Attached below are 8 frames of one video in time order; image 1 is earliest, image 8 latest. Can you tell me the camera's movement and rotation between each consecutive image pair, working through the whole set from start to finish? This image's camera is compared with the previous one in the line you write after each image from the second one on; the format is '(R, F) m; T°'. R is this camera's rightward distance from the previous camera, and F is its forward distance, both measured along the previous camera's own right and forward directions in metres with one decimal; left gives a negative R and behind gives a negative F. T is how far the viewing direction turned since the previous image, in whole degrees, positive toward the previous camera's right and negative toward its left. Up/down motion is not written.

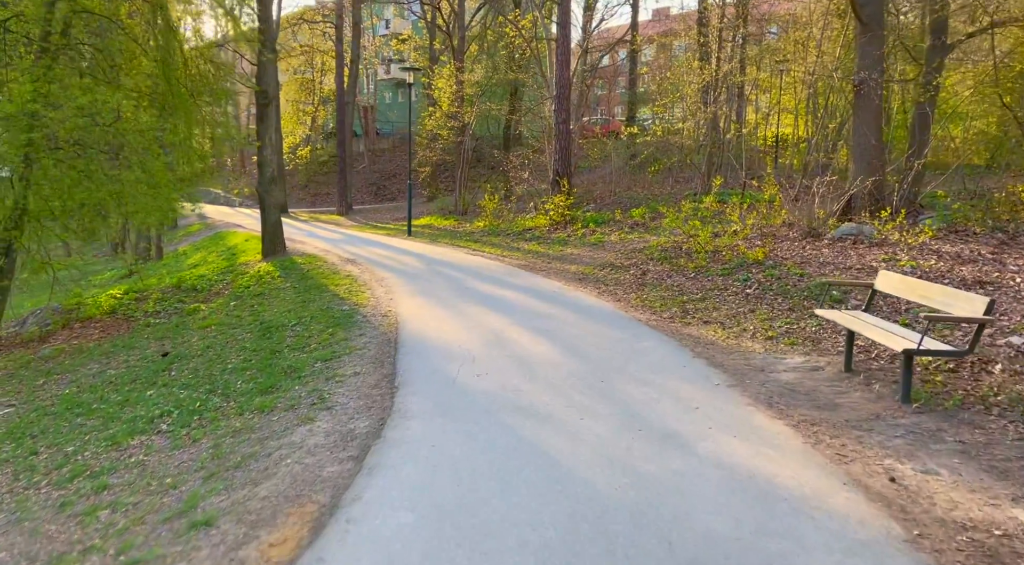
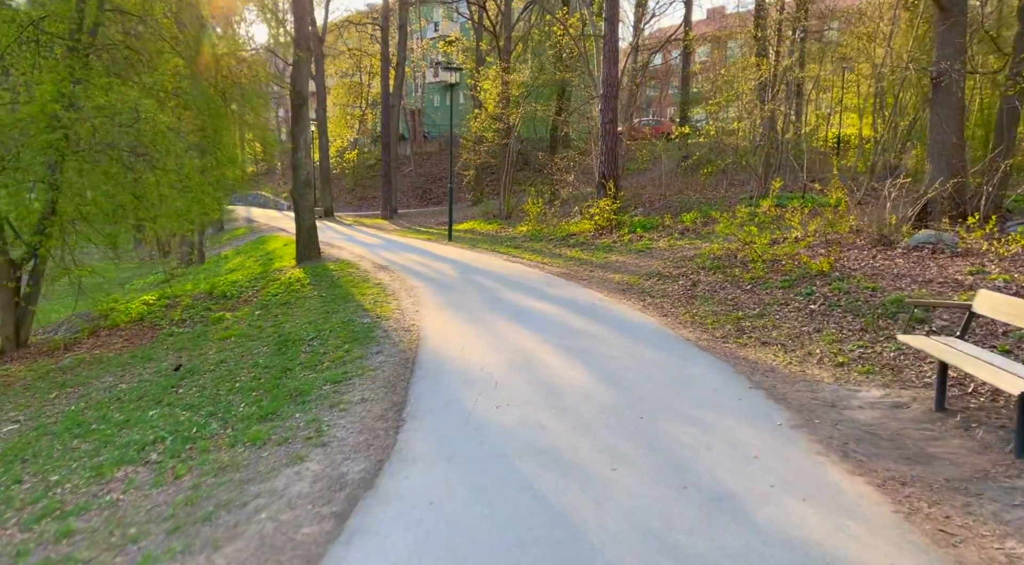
(+0.2, +0.7) m; -5°
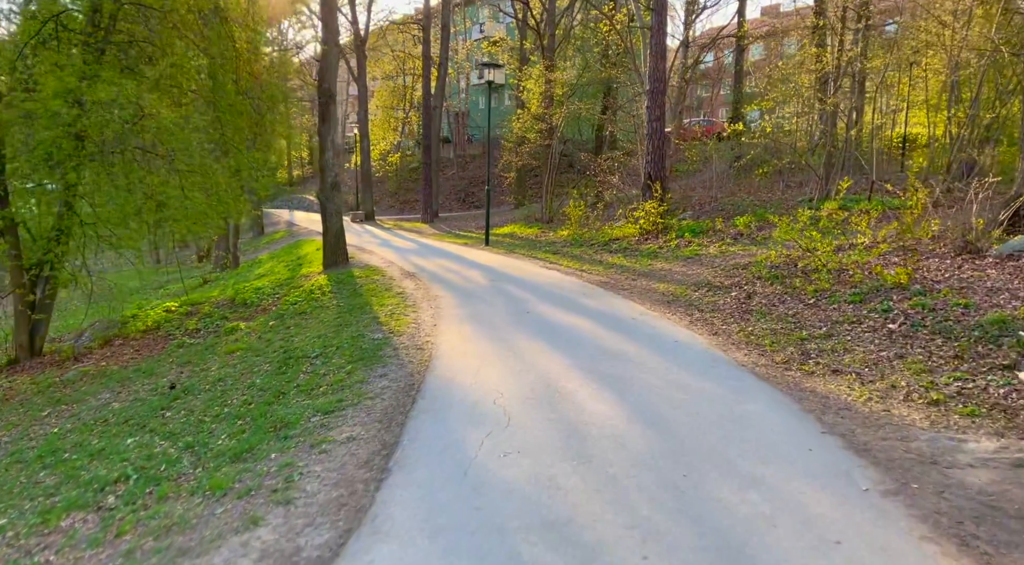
(+0.2, +0.8) m; -4°
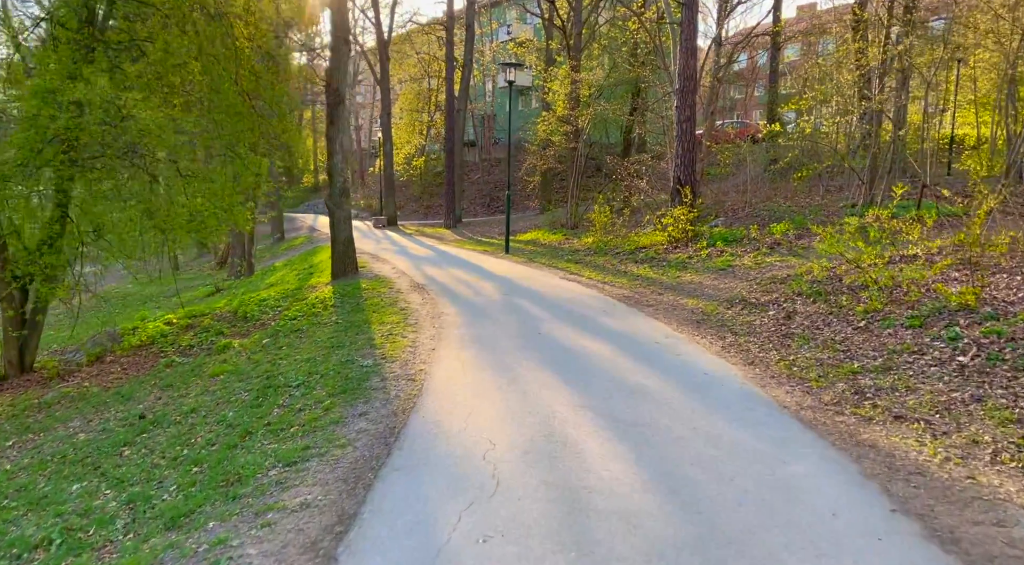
(+0.2, +0.7) m; -3°
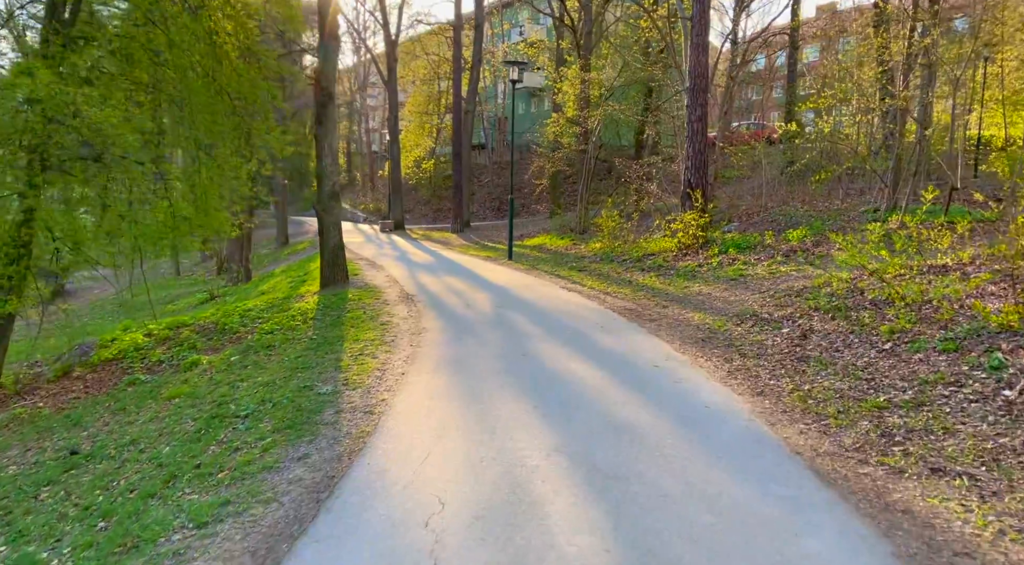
(+0.3, +0.7) m; -1°
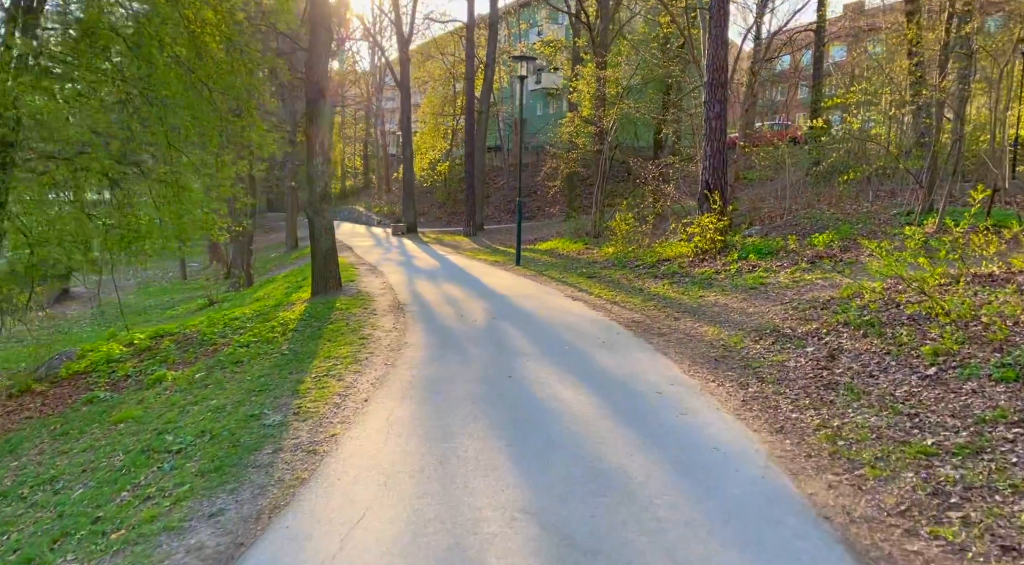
(+0.3, +0.7) m; -2°
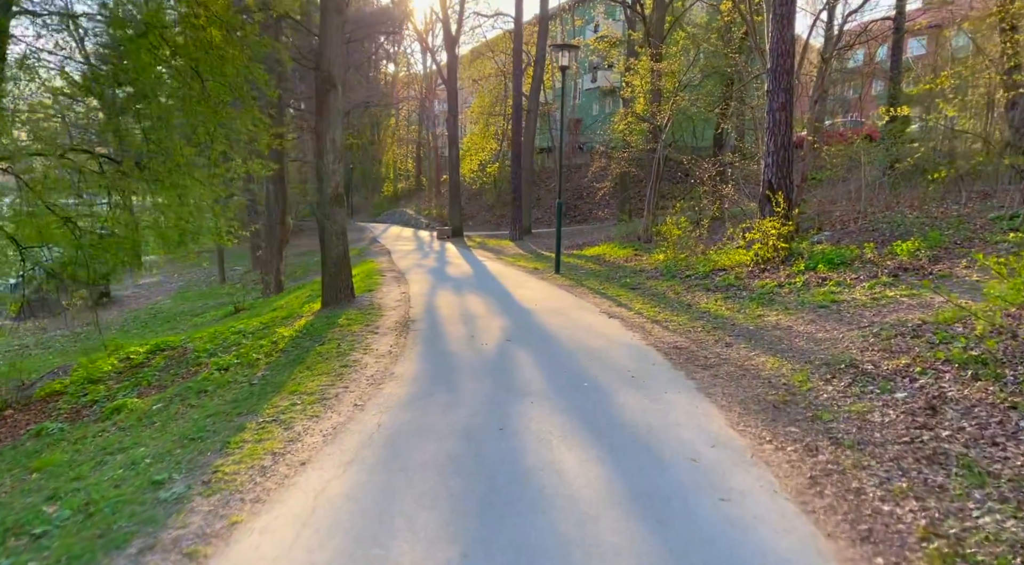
(+0.5, +1.2) m; -5°
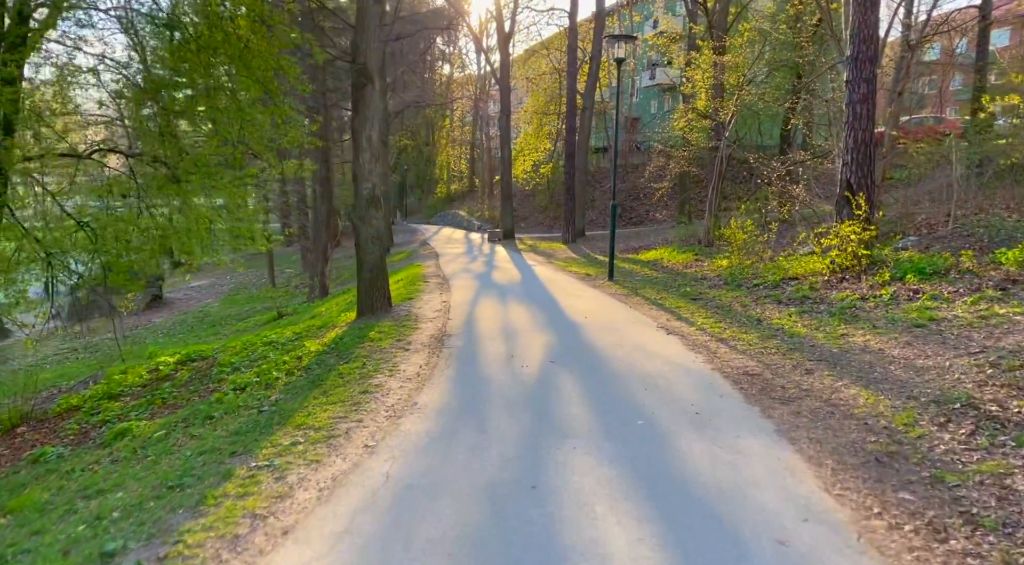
(+0.1, +0.8) m; -5°
